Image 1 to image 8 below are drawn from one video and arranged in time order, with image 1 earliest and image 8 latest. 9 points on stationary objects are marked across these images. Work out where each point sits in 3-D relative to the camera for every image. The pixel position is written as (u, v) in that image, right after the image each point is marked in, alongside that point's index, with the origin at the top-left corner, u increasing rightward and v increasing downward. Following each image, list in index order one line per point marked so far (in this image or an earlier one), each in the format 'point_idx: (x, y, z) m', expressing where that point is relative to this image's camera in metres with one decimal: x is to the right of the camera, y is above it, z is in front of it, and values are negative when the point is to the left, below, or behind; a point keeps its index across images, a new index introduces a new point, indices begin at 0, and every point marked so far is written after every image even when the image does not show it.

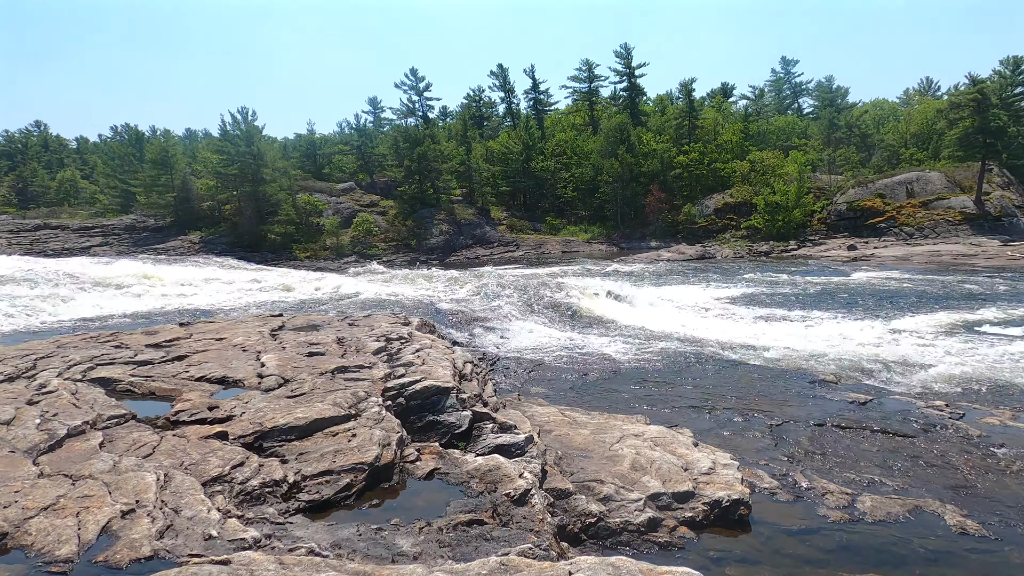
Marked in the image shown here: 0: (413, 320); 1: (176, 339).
0: (-2.5, -0.8, +13.7) m
1: (-7.2, -1.1, +11.4) m
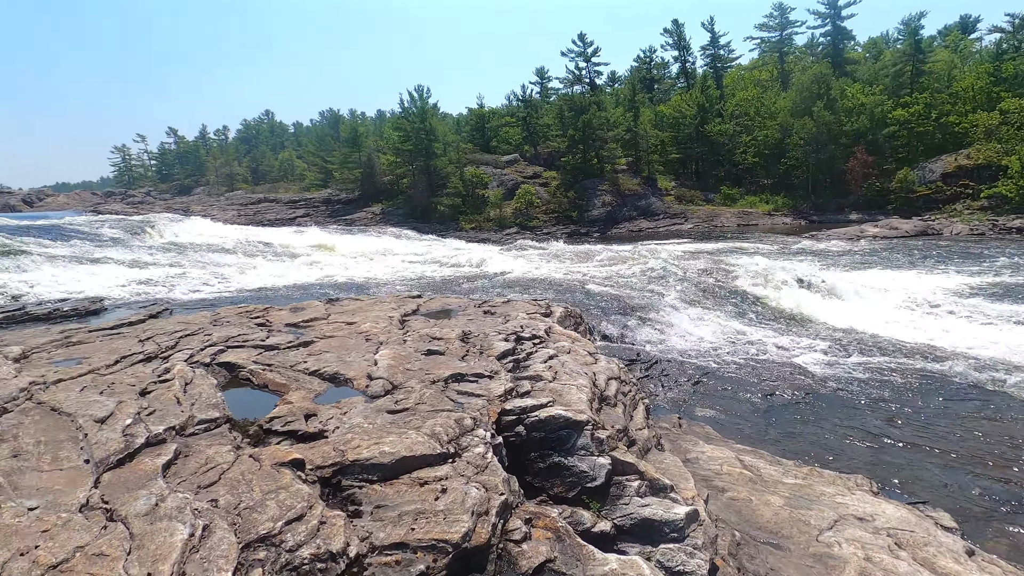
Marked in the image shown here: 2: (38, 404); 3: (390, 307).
0: (+1.0, -0.5, +11.9) m
1: (-4.1, -0.7, +11.1) m
2: (-5.4, -1.3, +6.1) m
3: (-2.7, -0.4, +11.9) m
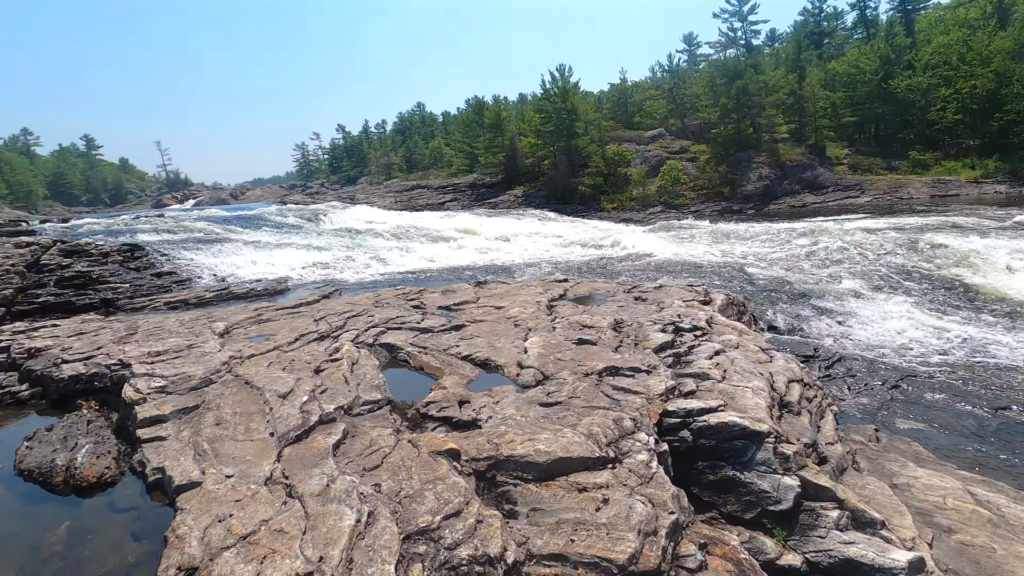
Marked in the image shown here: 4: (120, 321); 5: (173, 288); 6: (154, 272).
0: (+4.1, -0.2, +10.8) m
1: (-1.0, -0.3, +11.3) m
2: (-3.5, -1.1, +6.8) m
3: (+0.5, -0.1, +11.7) m
4: (-7.8, -0.7, +10.6) m
5: (-9.4, 0.0, +14.8) m
6: (-10.8, +0.5, +16.1) m
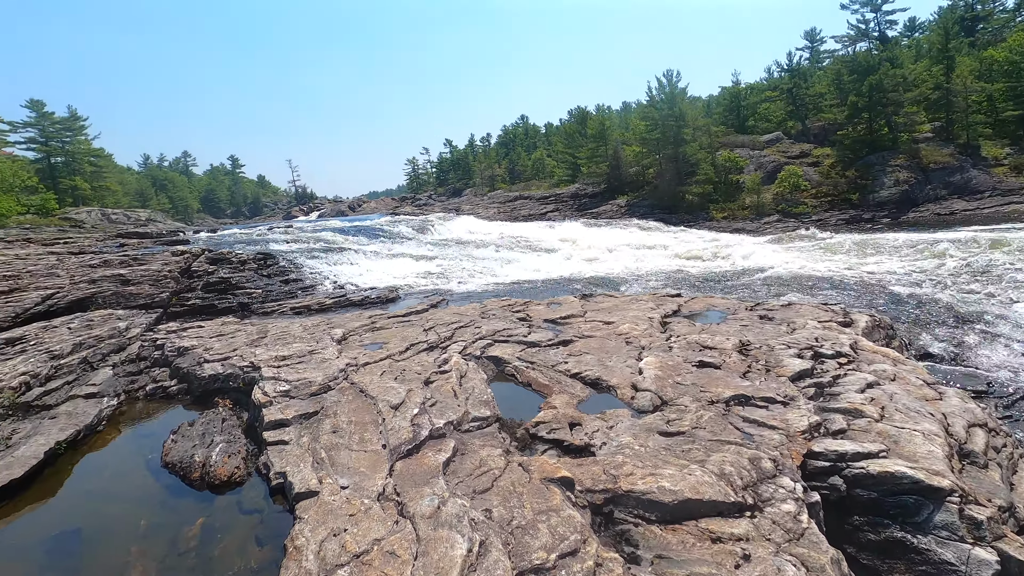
0: (+6.2, -0.5, +9.5) m
1: (+1.2, -0.6, +11.0) m
2: (-2.1, -1.3, +7.0) m
3: (+2.8, -0.4, +11.1) m
4: (-5.6, -0.8, +11.5) m
5: (-6.4, -0.2, +16.0) m
6: (-7.5, +0.3, +17.5) m
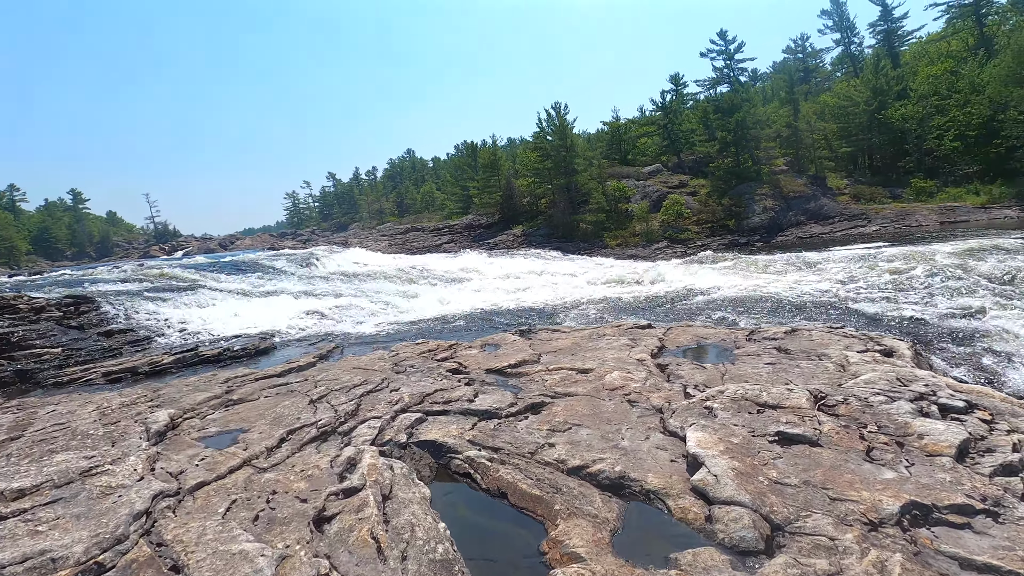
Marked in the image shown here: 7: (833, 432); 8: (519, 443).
0: (+5.3, -0.8, +7.6) m
1: (+0.2, -1.1, +8.0) m
2: (-2.3, -1.7, +3.4) m
3: (+1.7, -0.9, +8.4) m
4: (-6.6, -1.6, +7.1) m
5: (-8.3, -1.4, +11.3) m
6: (-9.7, -1.0, +12.6) m
7: (+2.6, -1.2, +4.4) m
8: (+0.1, -1.5, +5.2) m
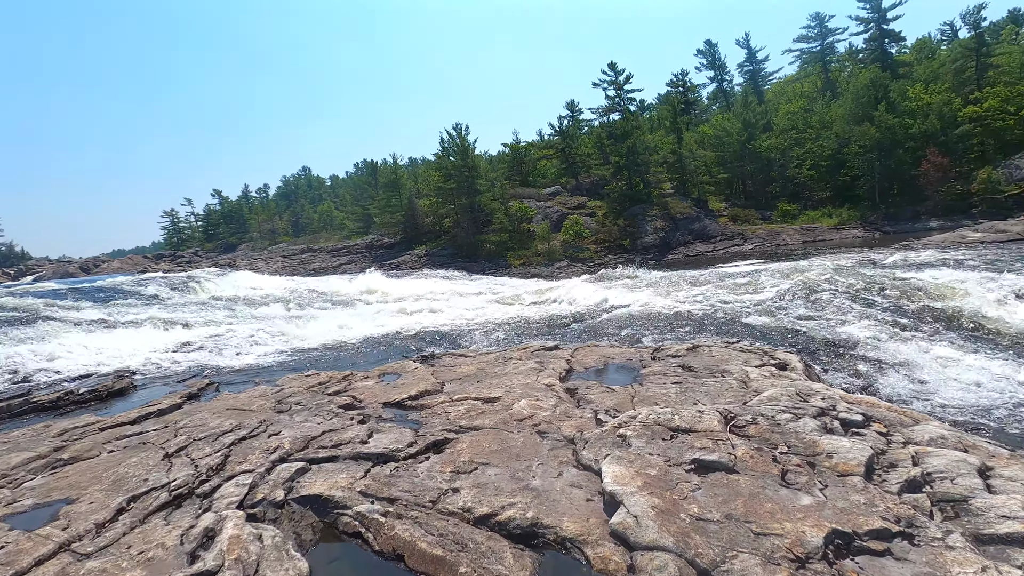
0: (+3.9, -1.0, +7.8) m
1: (-1.2, -1.4, +7.3) m
2: (-2.8, -1.9, +2.4) m
3: (+0.2, -1.2, +8.0) m
4: (-7.7, -2.0, +5.3) m
5: (-10.1, -2.0, +9.1) m
6: (-11.7, -1.7, +10.2) m
7: (+1.9, -1.3, +4.2) m
8: (-0.8, -1.7, +4.6) m
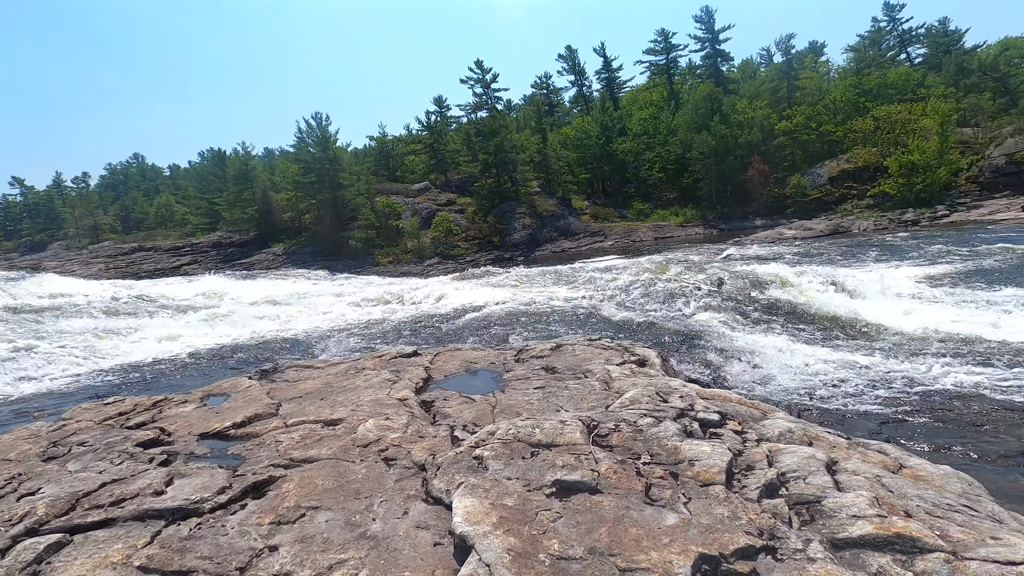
0: (+1.9, -0.9, +7.9) m
1: (-3.0, -1.5, +6.2) m
2: (-3.3, -2.0, +1.0) m
3: (-1.8, -1.2, +7.2) m
4: (-8.8, -2.2, +2.7) m
5: (-12.1, -2.2, +5.8) m
6: (-13.9, -2.0, +6.5) m
7: (+0.7, -1.3, +3.9) m
8: (-1.9, -1.8, +3.6) m
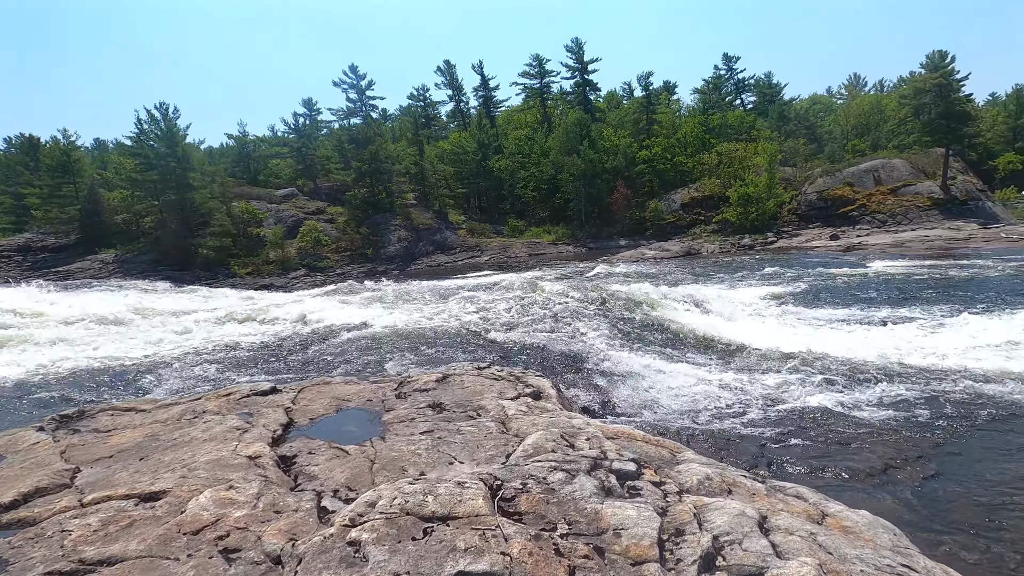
0: (+0.3, -1.3, +7.3) m
1: (-4.1, -1.8, +4.5) m
2: (-3.2, -2.1, -0.6) m
3: (-3.1, -1.5, +5.8) m
4: (-8.9, -2.3, -0.3) m
5: (-12.8, -2.4, +2.1) m
6: (-14.7, -2.1, +2.3) m
7: (+0.1, -1.6, +3.1) m
8: (-2.5, -2.0, +2.3) m
